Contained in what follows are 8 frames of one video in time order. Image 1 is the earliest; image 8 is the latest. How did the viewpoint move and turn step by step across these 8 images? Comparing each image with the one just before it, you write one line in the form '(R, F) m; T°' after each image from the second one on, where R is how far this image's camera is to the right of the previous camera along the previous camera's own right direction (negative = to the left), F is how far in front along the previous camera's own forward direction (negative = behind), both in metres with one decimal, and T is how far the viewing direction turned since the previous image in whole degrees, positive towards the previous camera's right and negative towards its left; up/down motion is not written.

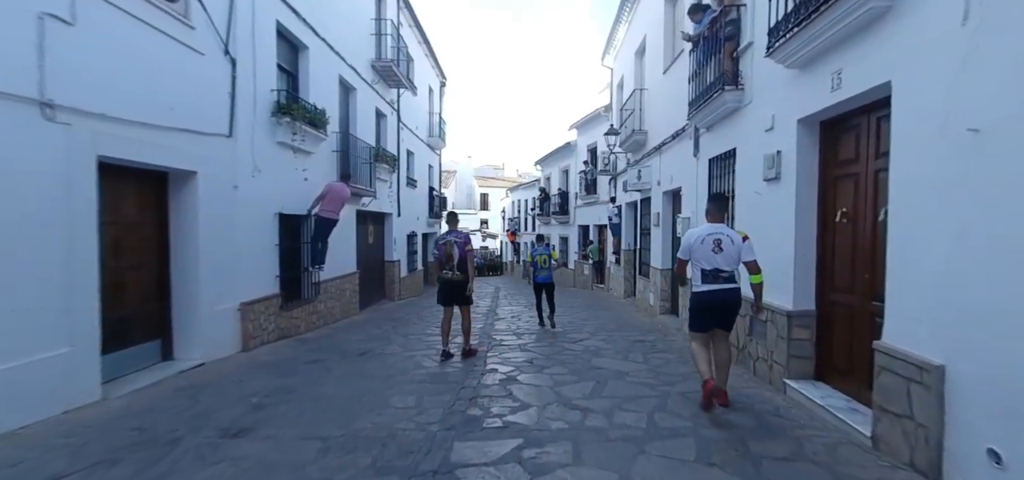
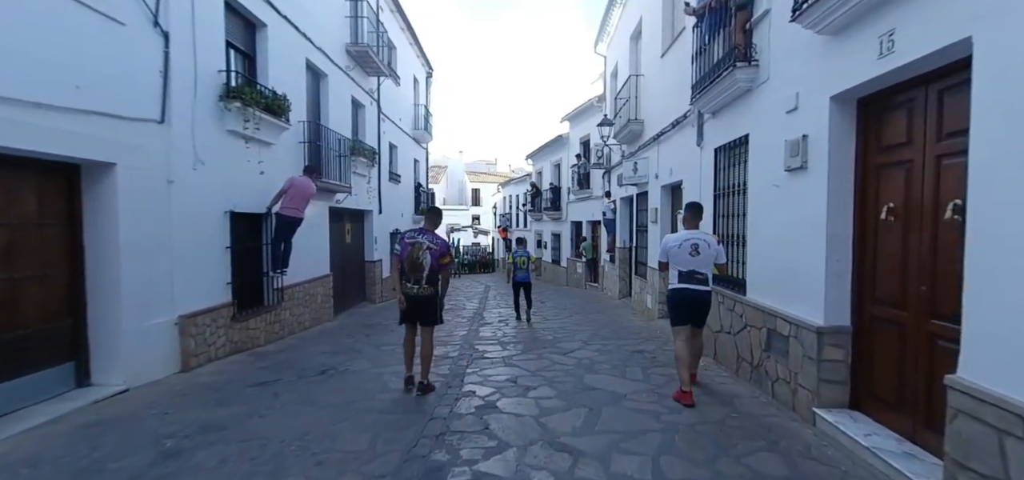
(+0.1, +0.7) m; +1°
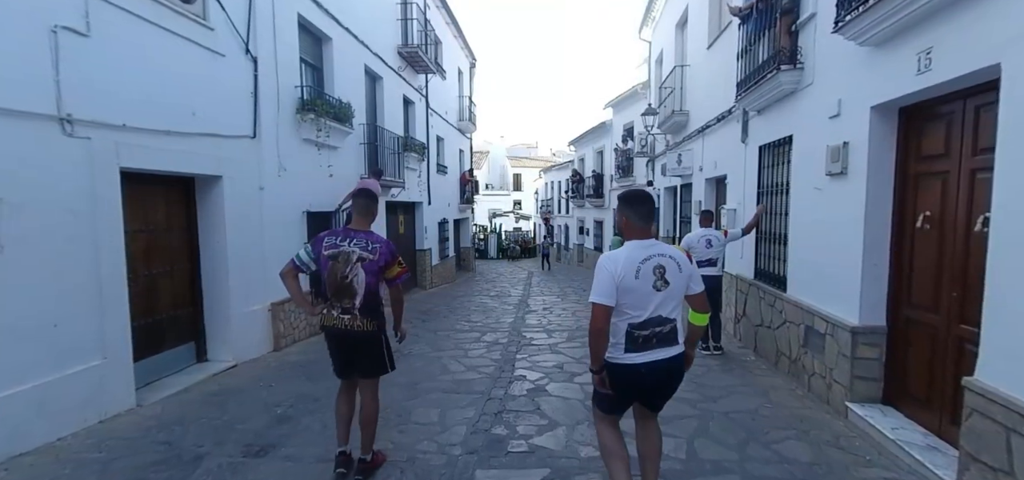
(-0.1, -0.4) m; -5°
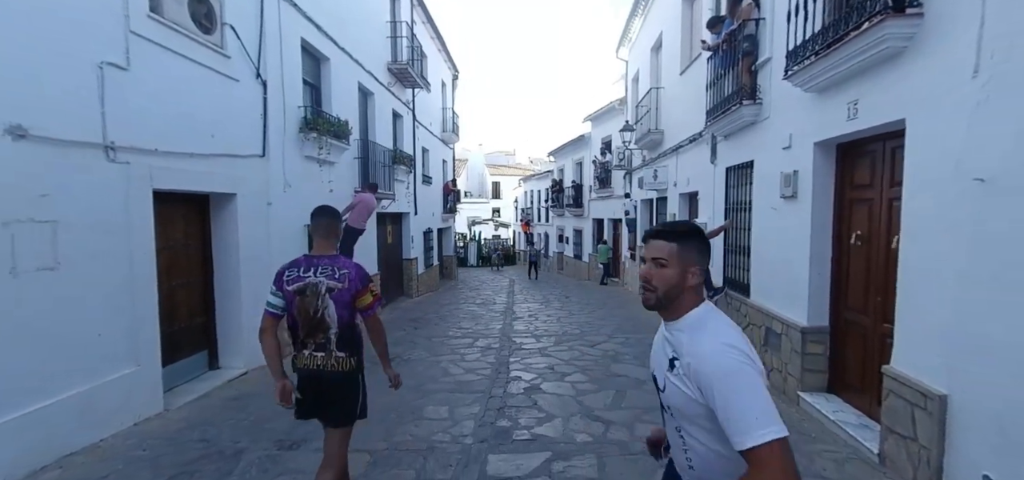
(-0.2, -0.5) m; +3°
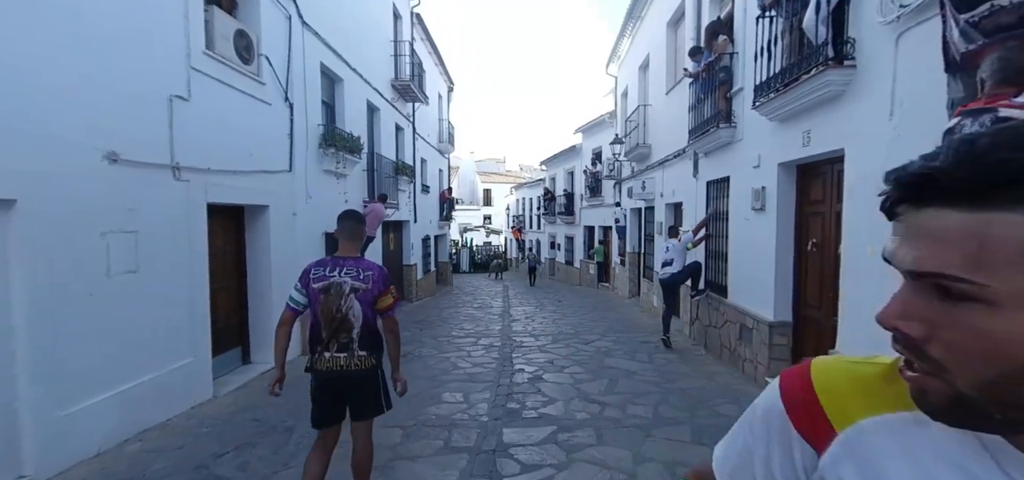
(-0.2, -0.6) m; +1°
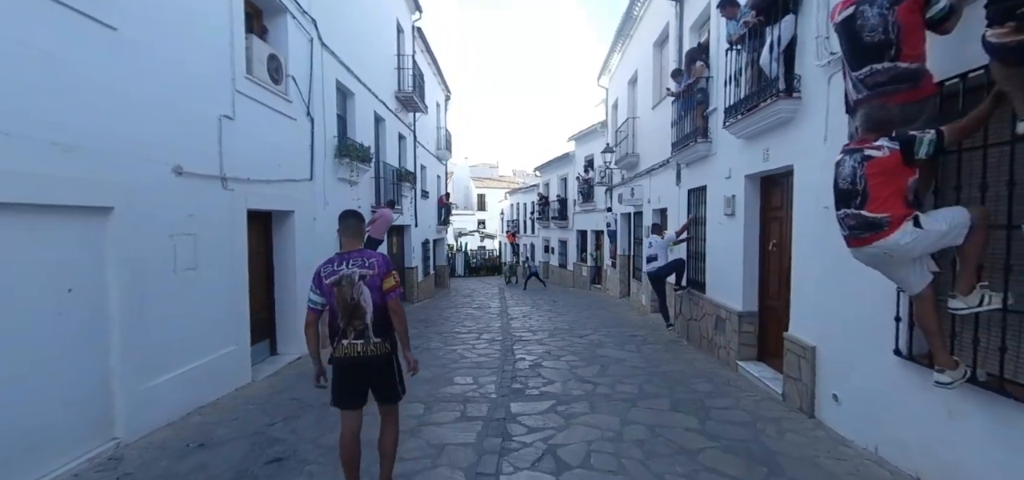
(-0.1, -0.7) m; +1°
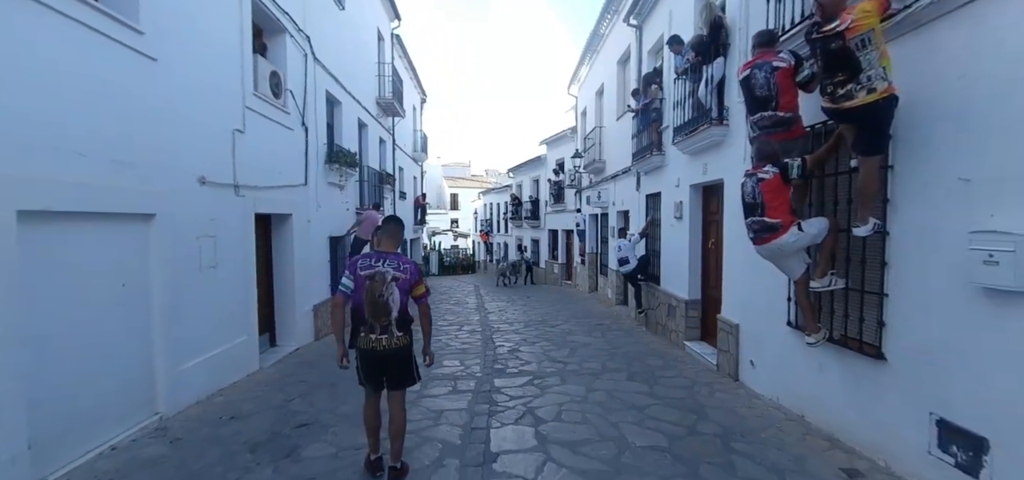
(-0.1, -0.8) m; +4°
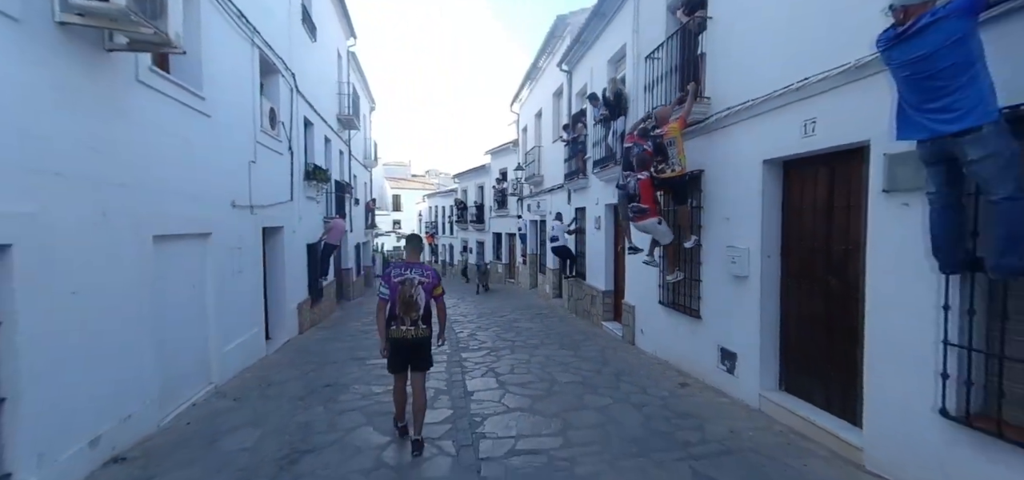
(-0.3, -1.7) m; +8°
